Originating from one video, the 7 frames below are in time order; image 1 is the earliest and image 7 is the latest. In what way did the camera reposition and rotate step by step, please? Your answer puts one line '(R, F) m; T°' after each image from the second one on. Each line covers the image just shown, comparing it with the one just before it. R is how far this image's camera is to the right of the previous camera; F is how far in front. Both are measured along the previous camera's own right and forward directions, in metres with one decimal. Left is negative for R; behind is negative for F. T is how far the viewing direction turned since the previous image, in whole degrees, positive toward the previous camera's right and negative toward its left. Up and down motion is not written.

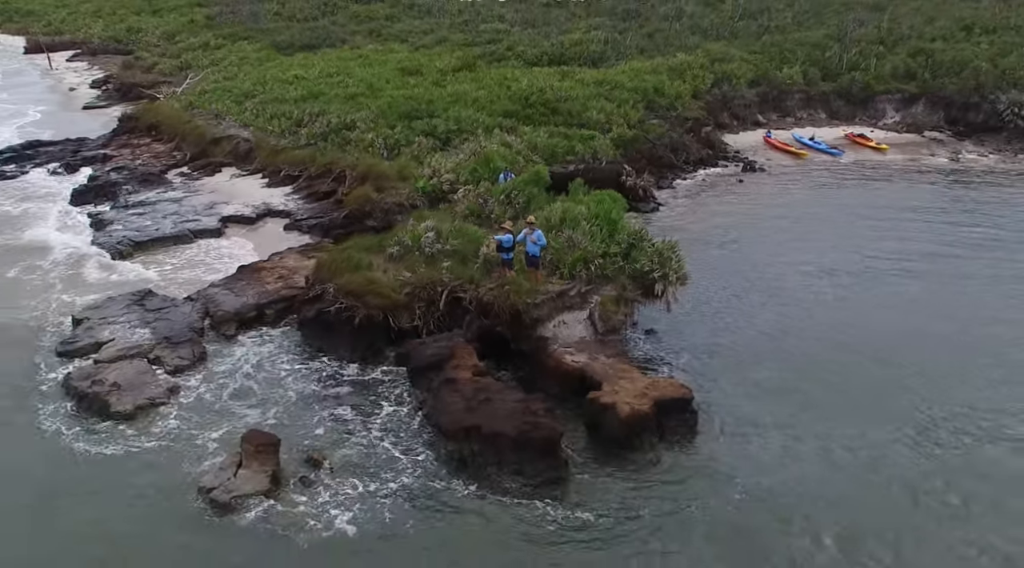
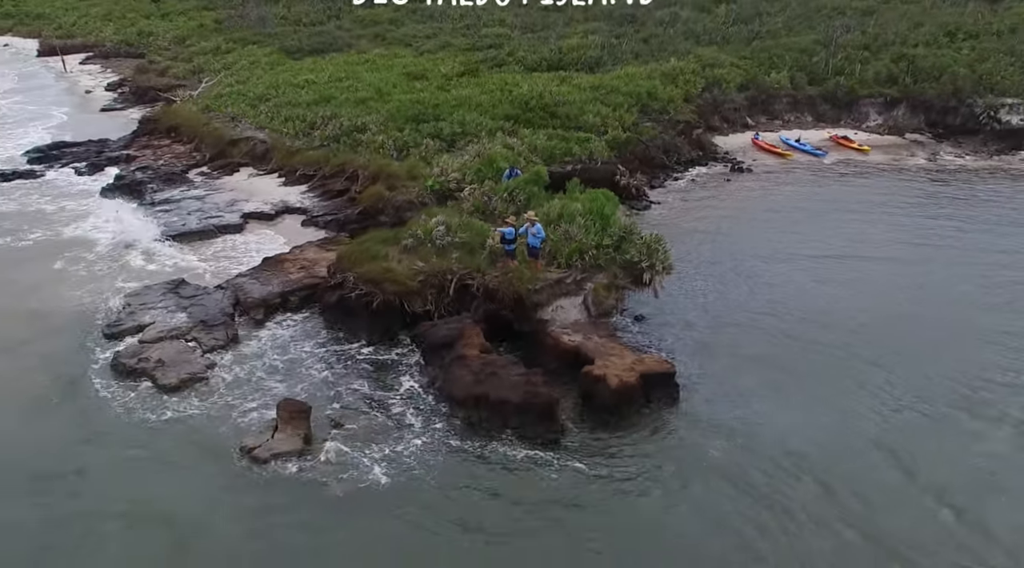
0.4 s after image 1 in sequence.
(-0.1, -1.4) m; 0°
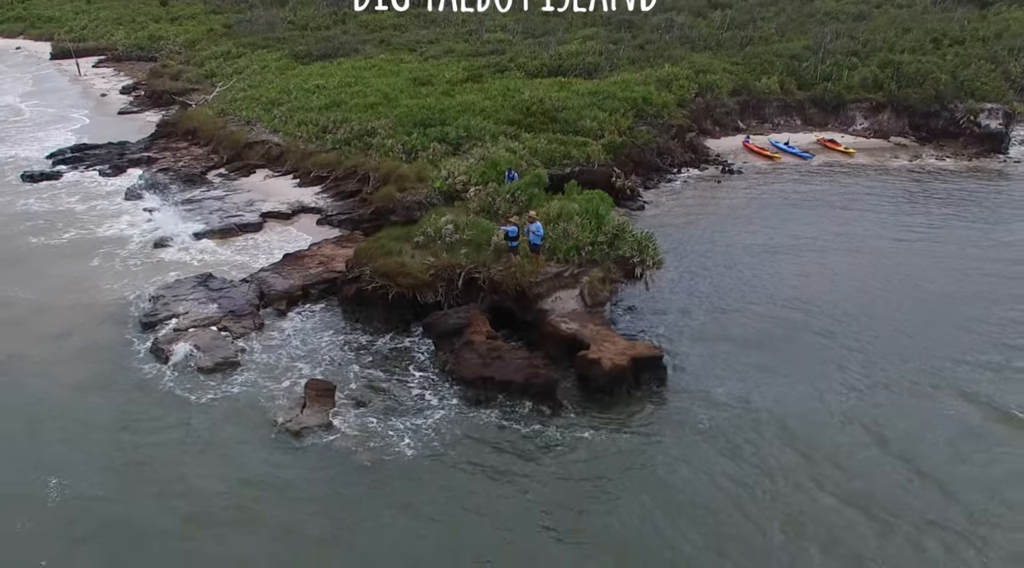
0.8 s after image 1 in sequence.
(-0.1, -1.3) m; 0°
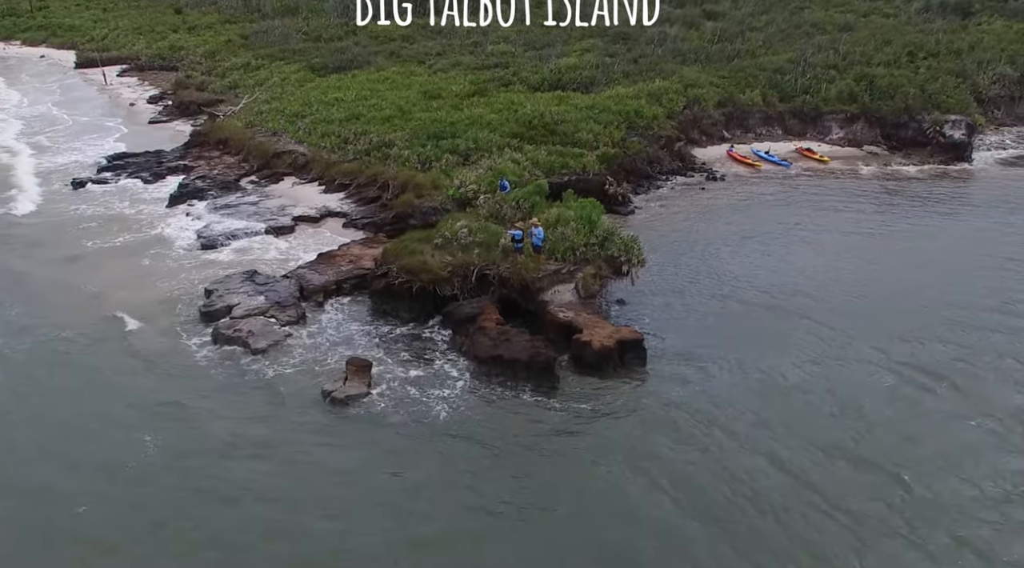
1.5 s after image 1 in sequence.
(-0.1, -2.6) m; 0°
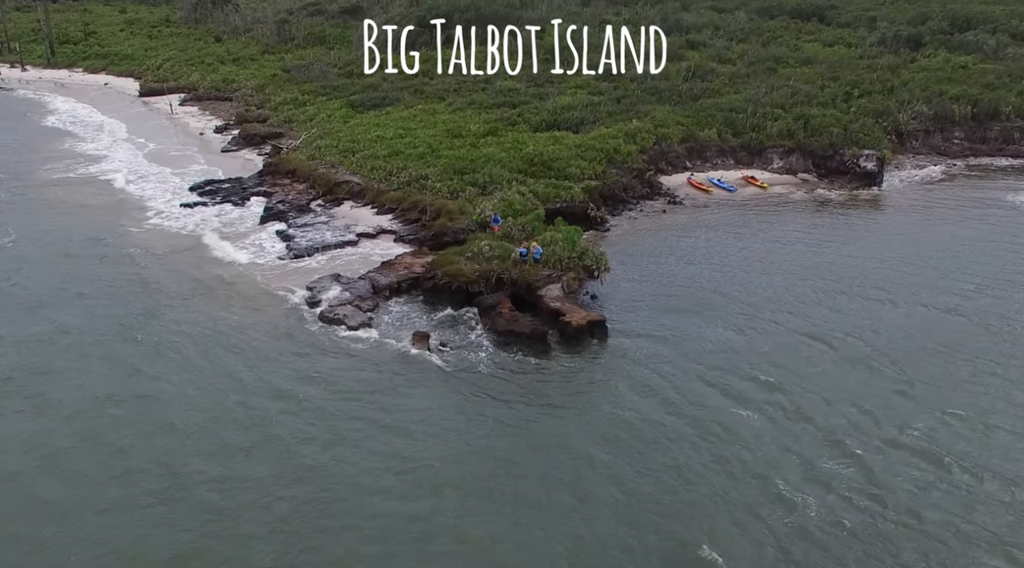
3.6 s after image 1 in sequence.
(-0.2, -8.5) m; 0°
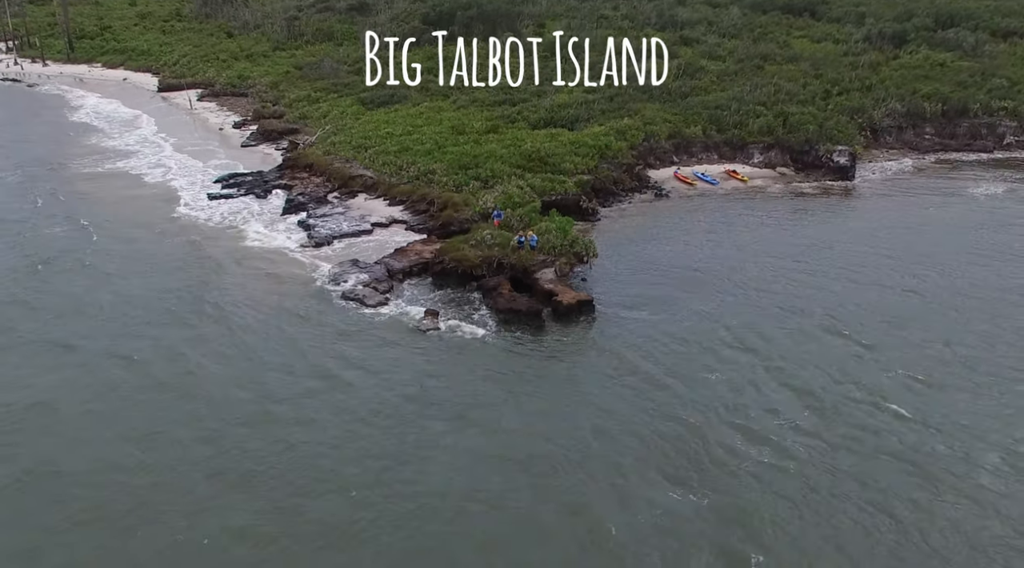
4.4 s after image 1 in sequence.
(+0.1, -3.5) m; 0°
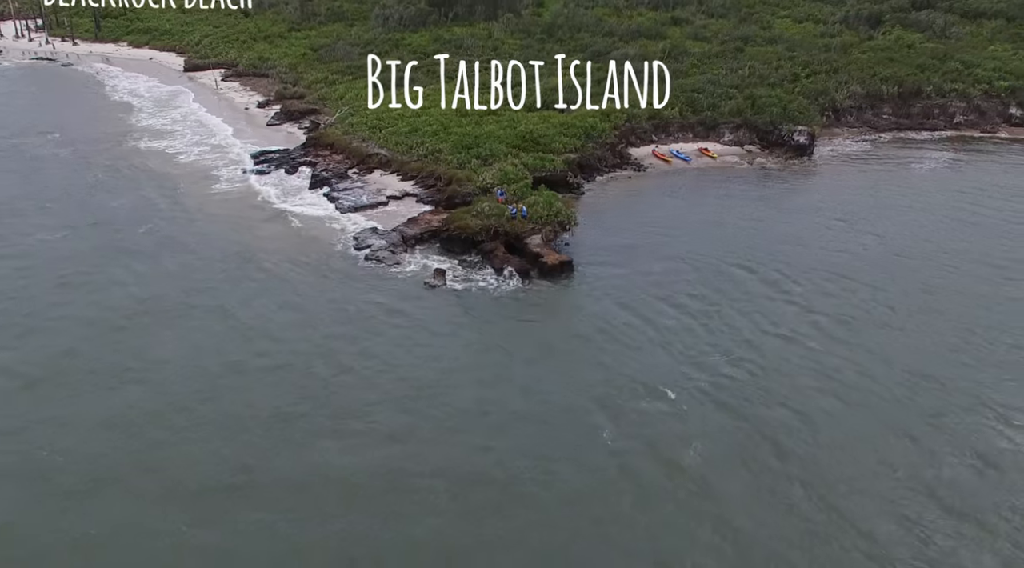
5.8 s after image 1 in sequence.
(+0.4, -6.0) m; 0°
